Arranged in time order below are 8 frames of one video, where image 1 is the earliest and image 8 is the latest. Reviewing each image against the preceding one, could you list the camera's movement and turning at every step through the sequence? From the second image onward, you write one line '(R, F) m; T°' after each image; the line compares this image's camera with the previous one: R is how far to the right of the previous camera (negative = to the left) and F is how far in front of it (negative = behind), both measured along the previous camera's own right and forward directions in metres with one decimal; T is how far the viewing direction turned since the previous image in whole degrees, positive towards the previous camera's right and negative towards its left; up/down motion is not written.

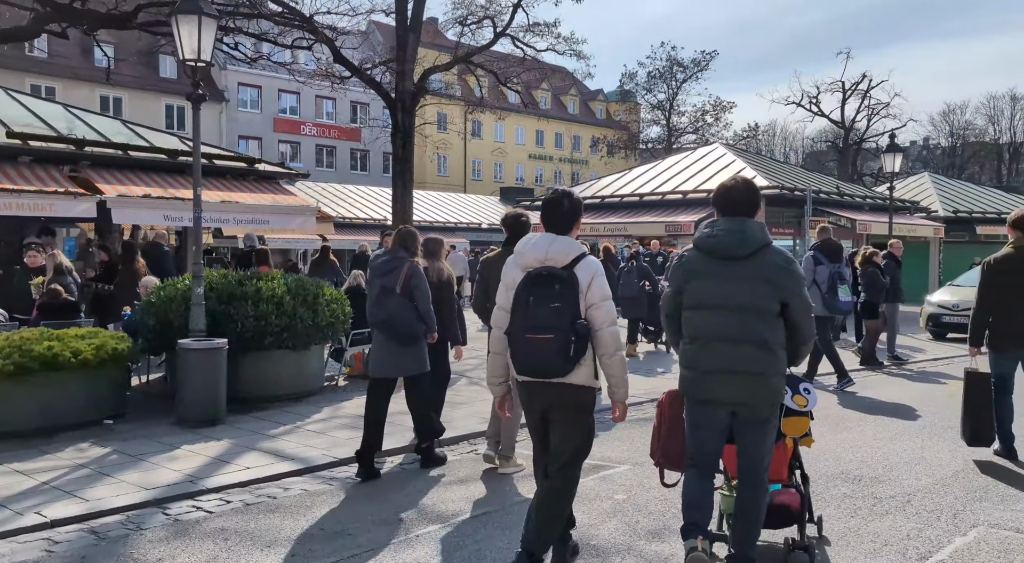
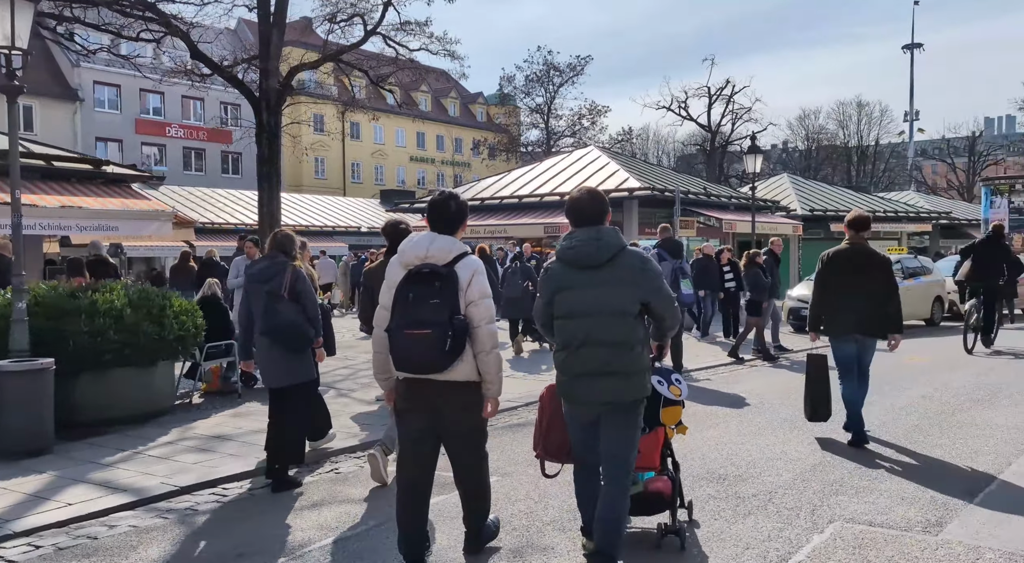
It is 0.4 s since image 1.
(+0.1, +0.1) m; +8°
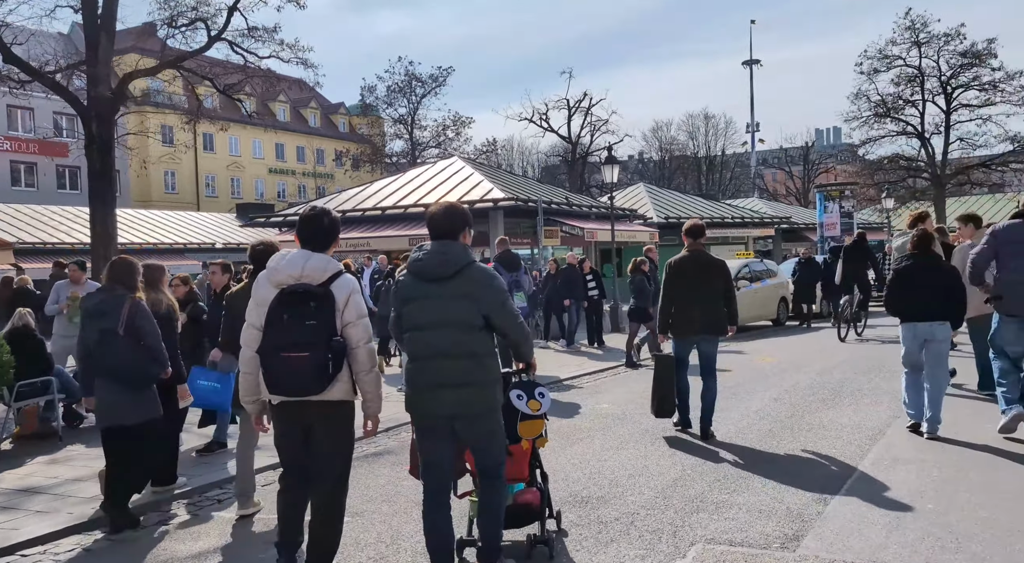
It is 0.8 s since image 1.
(+0.1, +0.2) m; +8°
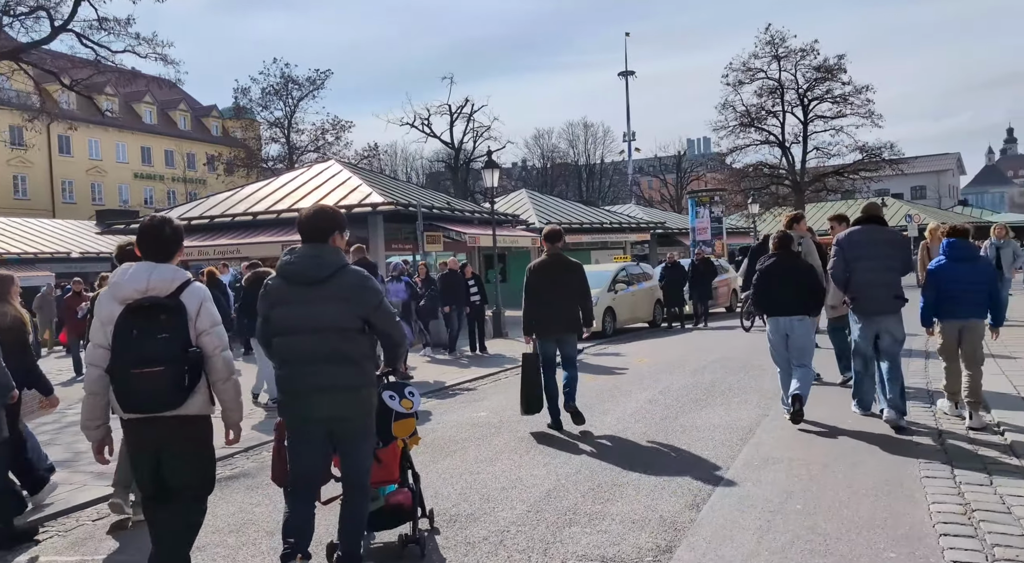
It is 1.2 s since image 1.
(+0.1, +0.2) m; +7°
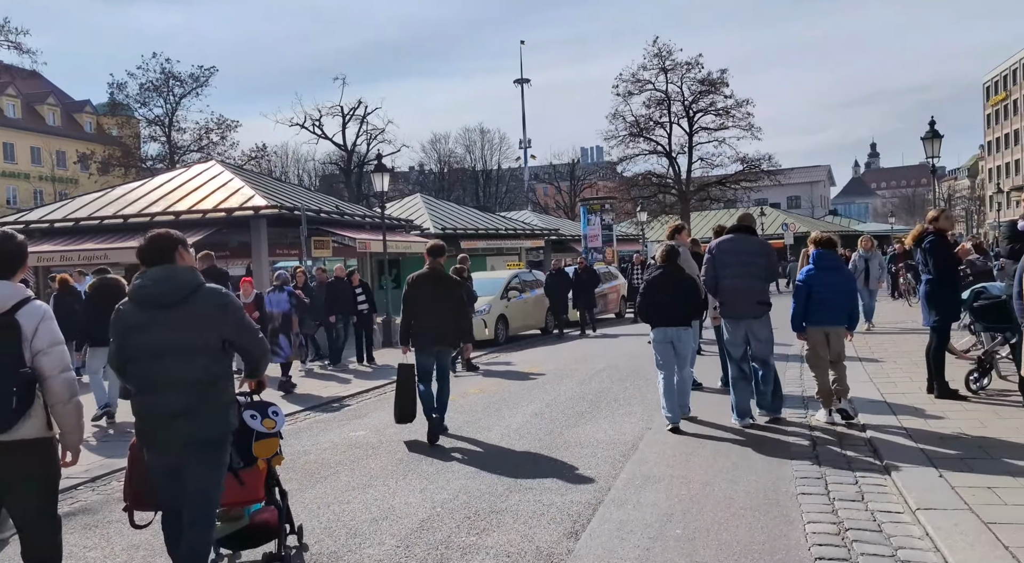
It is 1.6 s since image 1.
(+0.1, +0.2) m; +7°
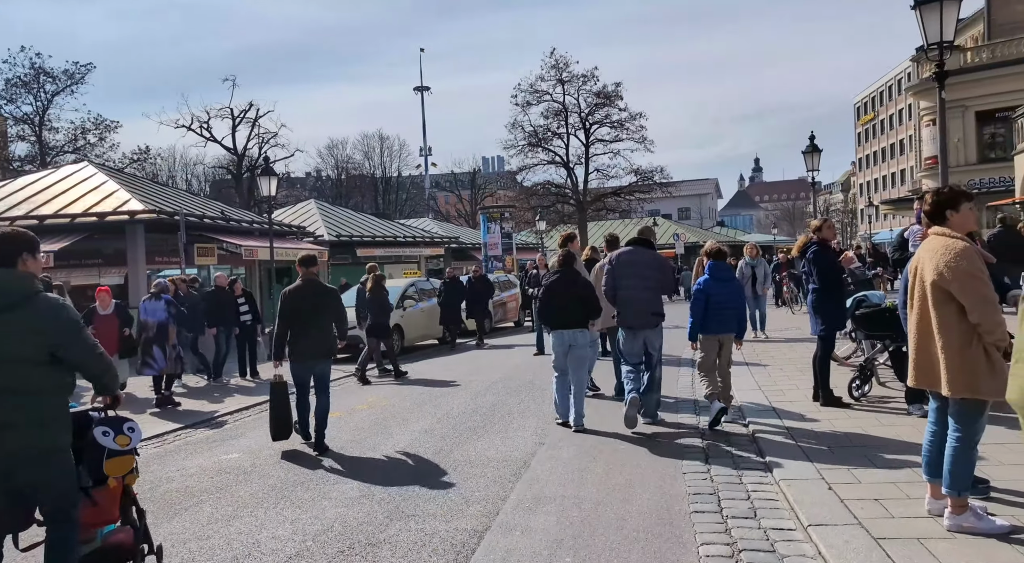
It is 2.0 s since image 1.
(+0.1, +0.3) m; +6°
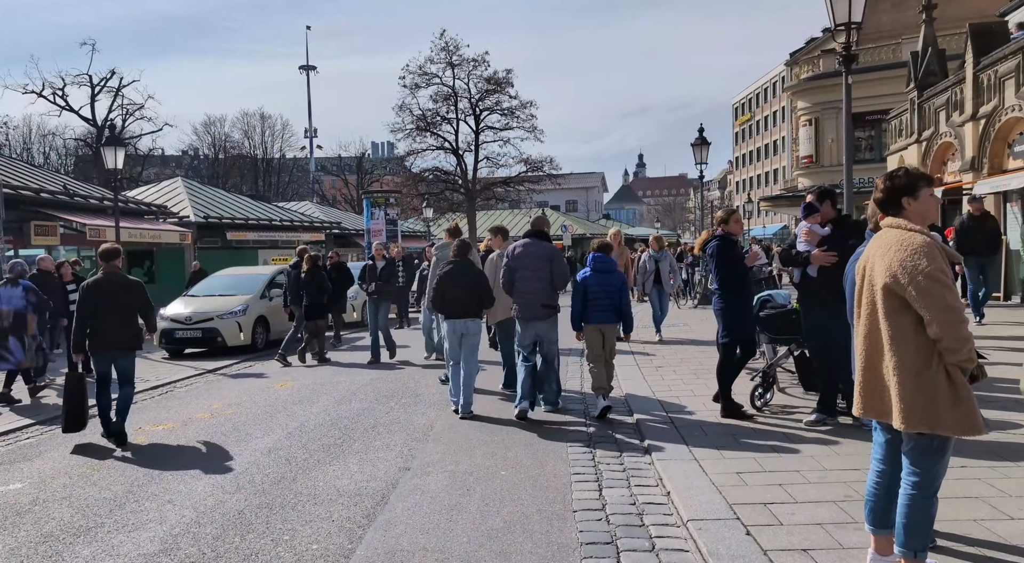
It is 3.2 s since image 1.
(+0.2, +1.2) m; +7°
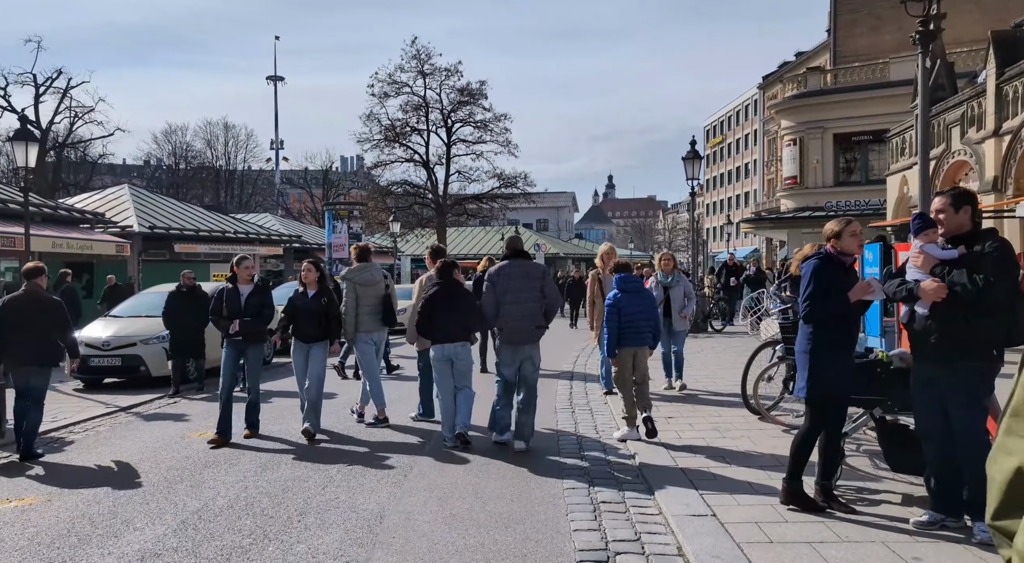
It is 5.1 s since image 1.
(-0.1, +2.1) m; +2°
